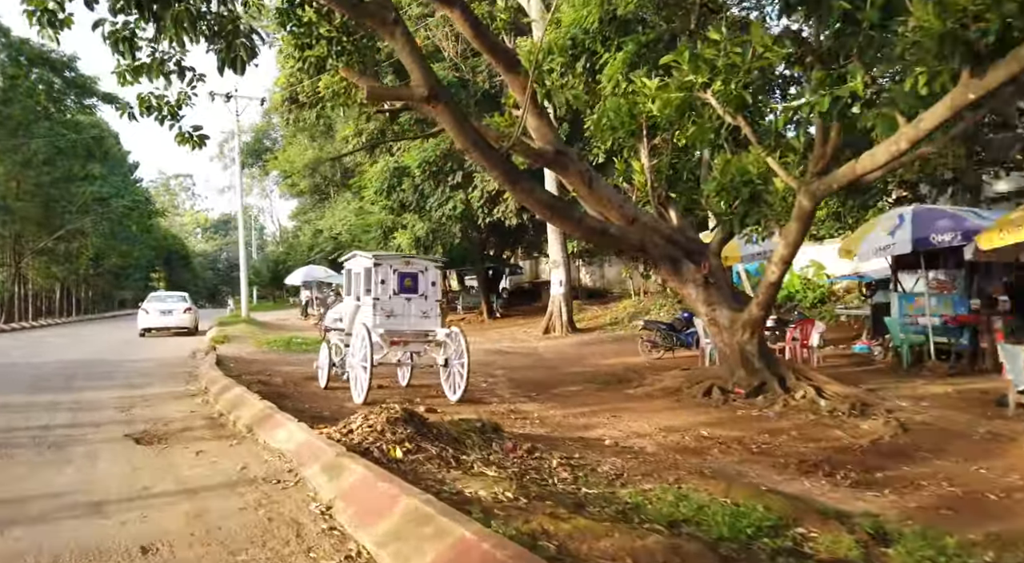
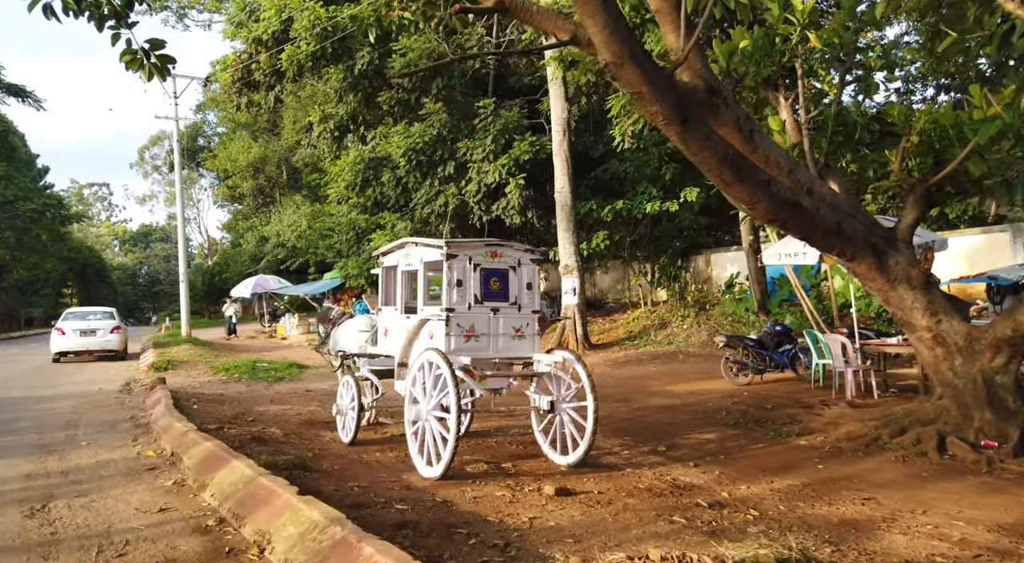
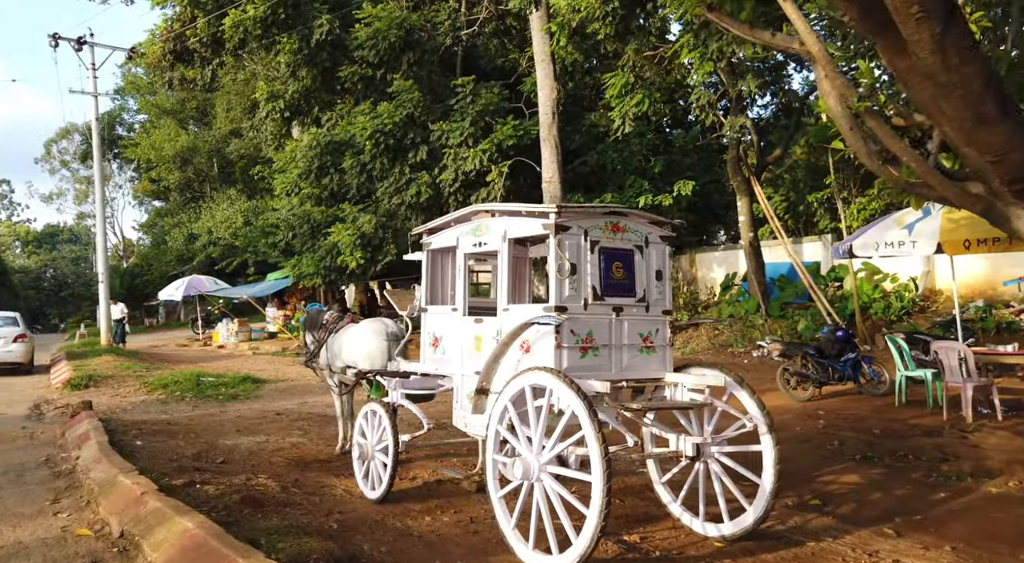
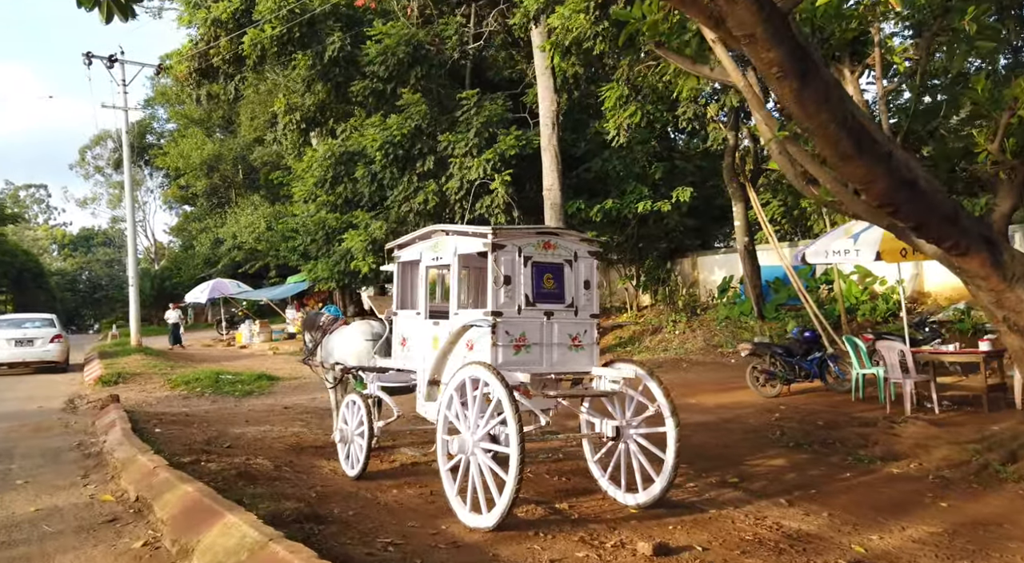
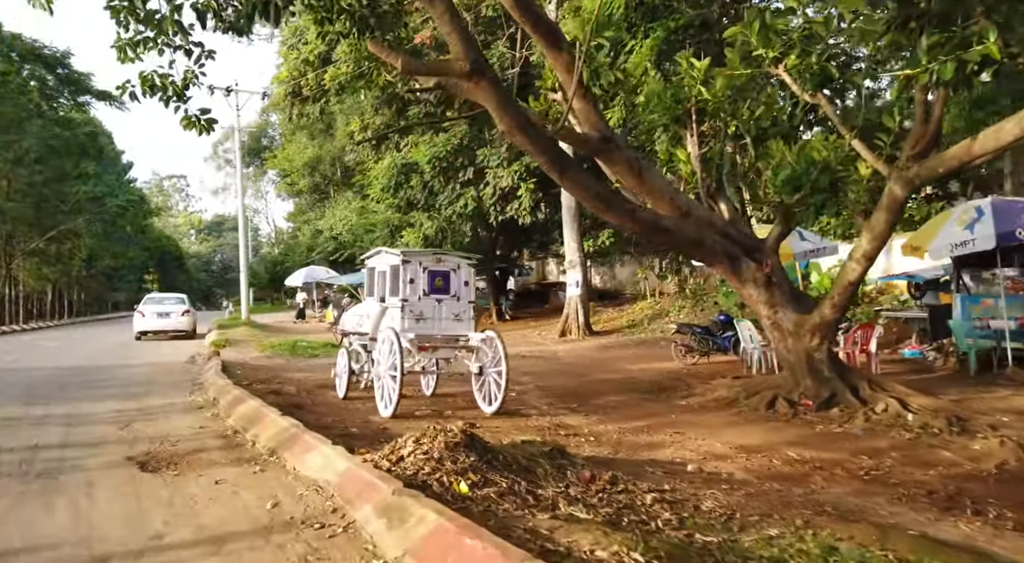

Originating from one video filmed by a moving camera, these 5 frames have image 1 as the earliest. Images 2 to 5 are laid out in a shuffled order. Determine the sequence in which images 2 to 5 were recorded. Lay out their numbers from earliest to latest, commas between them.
5, 2, 4, 3
